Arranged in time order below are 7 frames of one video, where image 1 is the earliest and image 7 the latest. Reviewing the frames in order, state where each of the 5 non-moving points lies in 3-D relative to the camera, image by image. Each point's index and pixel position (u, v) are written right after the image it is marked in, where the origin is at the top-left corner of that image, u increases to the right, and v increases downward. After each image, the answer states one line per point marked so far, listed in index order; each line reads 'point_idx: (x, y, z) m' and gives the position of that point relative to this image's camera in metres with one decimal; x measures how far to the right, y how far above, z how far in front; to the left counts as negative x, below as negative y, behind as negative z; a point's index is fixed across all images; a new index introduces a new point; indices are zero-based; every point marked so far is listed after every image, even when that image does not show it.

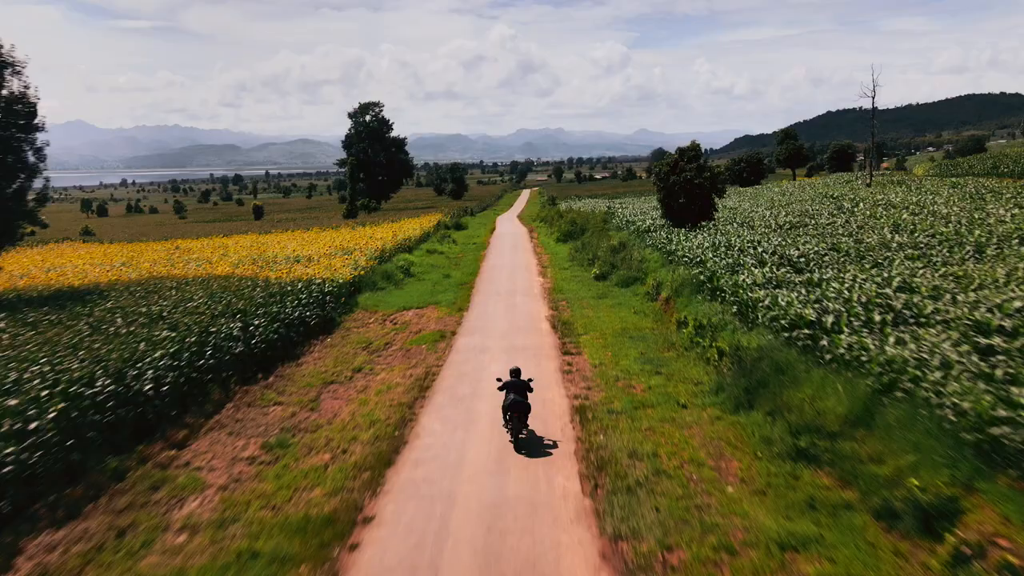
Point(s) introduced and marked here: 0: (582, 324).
0: (+1.3, -0.7, +15.5) m
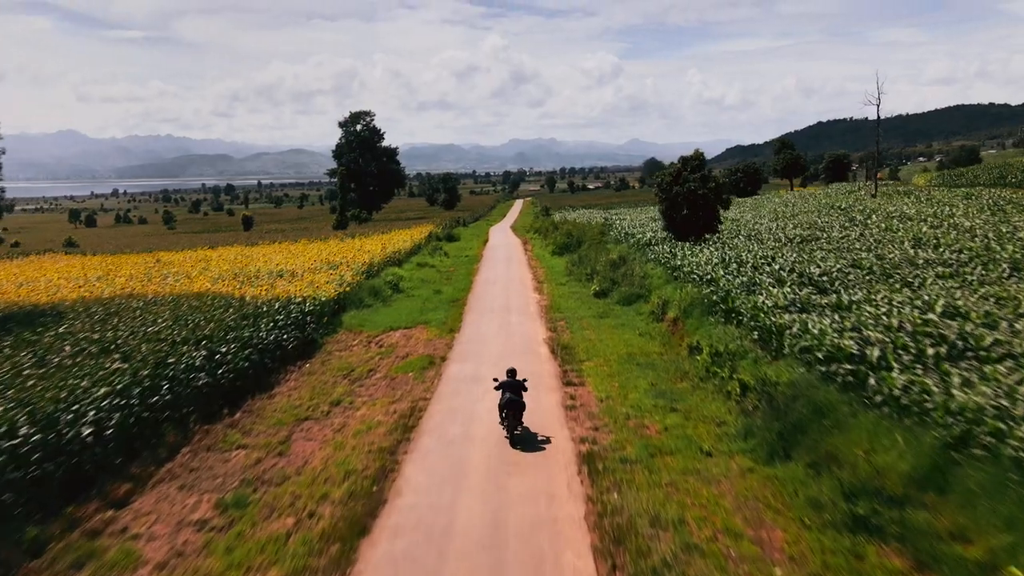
0: (+1.2, -1.0, +14.2) m
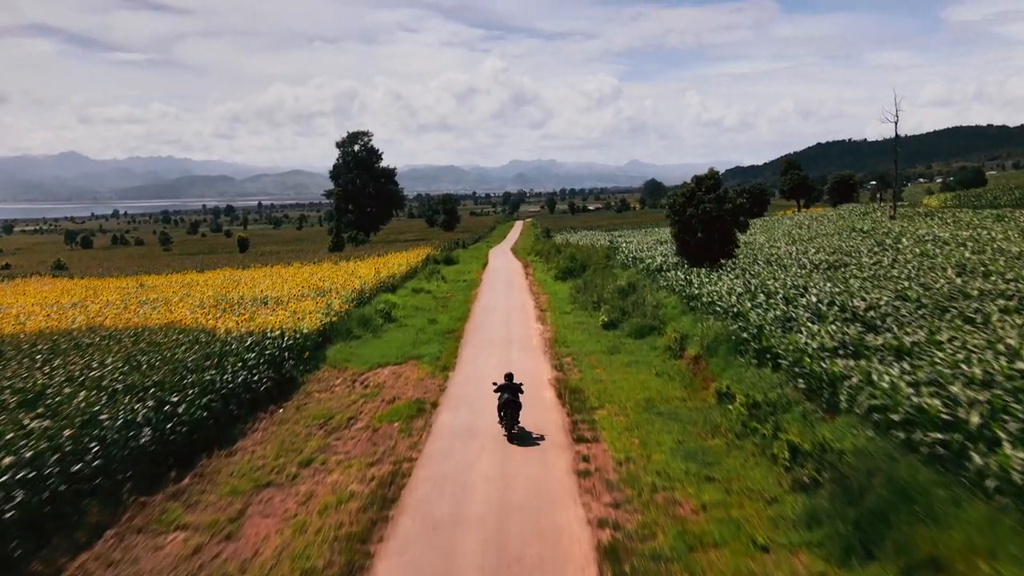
0: (+1.2, -1.5, +12.5) m
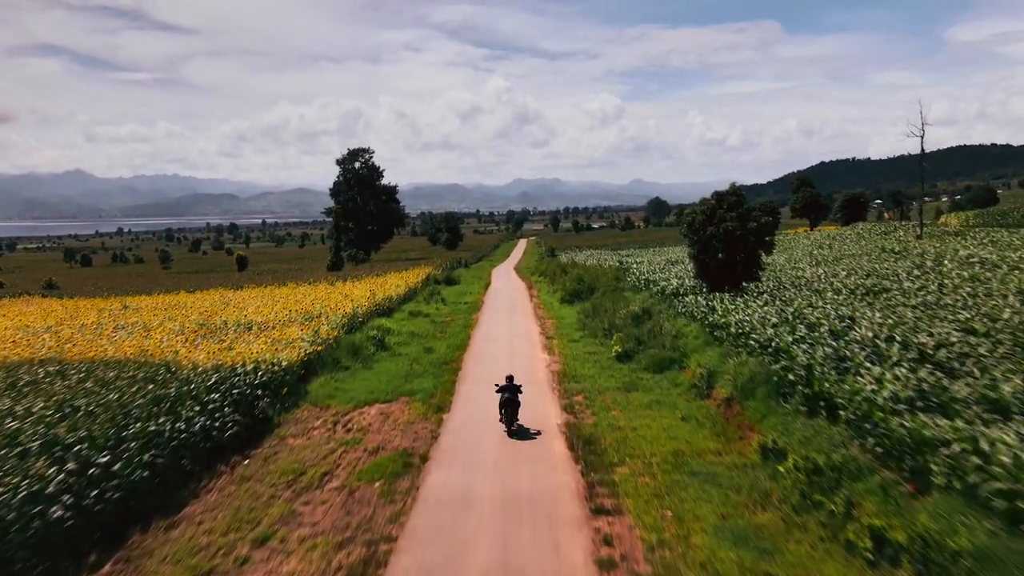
0: (+1.3, -1.9, +10.6) m
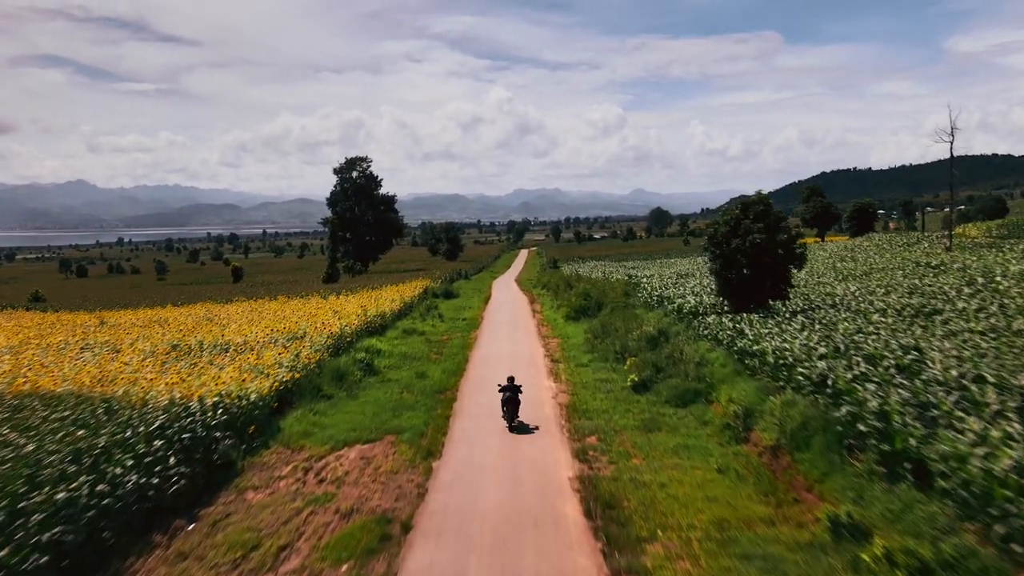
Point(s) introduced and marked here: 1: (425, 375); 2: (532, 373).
0: (+1.3, -2.2, +8.7) m
1: (-1.9, -1.9, +18.5) m
2: (+0.4, -1.7, +17.8) m
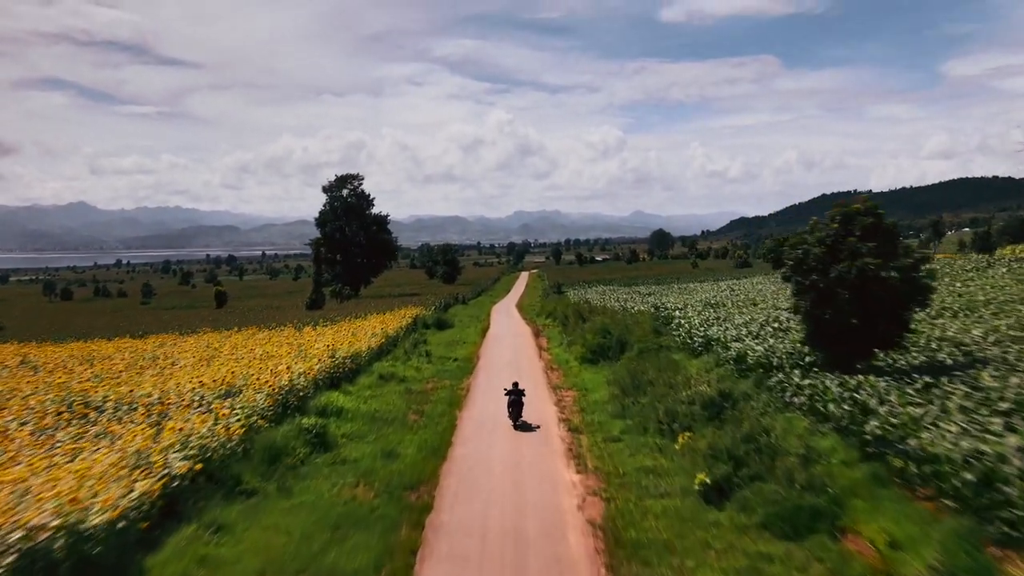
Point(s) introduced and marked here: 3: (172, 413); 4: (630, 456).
0: (+1.3, -2.6, +3.5) m
1: (-1.8, -2.6, +13.3) m
2: (+0.5, -2.4, +12.6) m
3: (-5.7, -2.1, +14.5) m
4: (+1.7, -2.3, +12.1) m
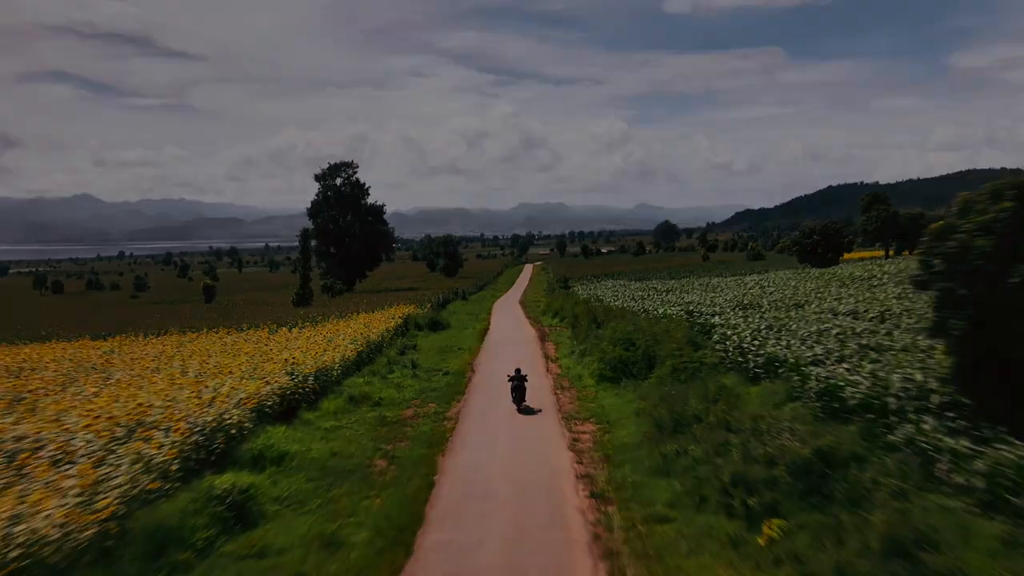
0: (+1.3, -2.8, -0.7) m
1: (-1.8, -2.7, +9.2) m
2: (+0.5, -2.5, +8.4) m
3: (-5.7, -2.2, +10.3) m
4: (+1.7, -2.4, +7.9) m
